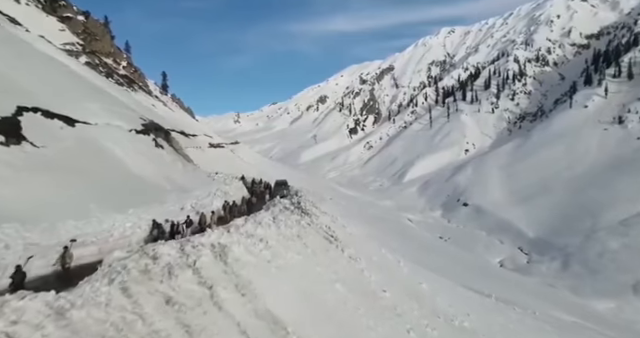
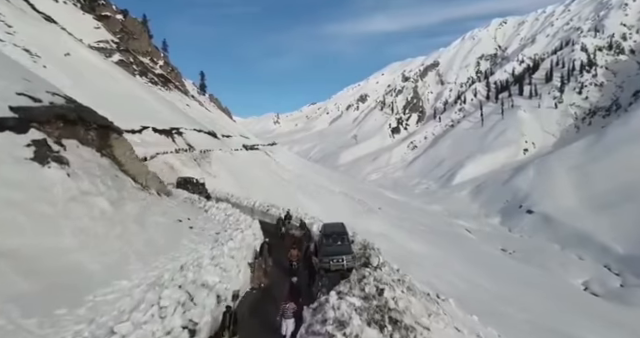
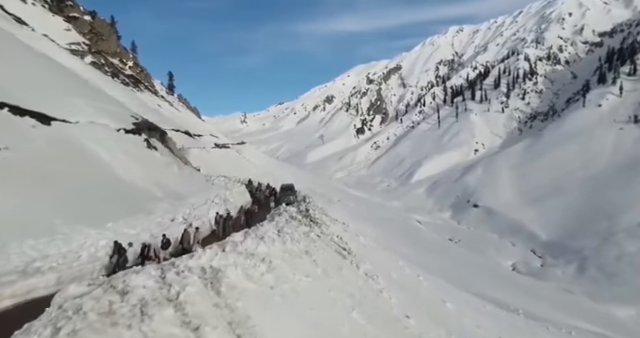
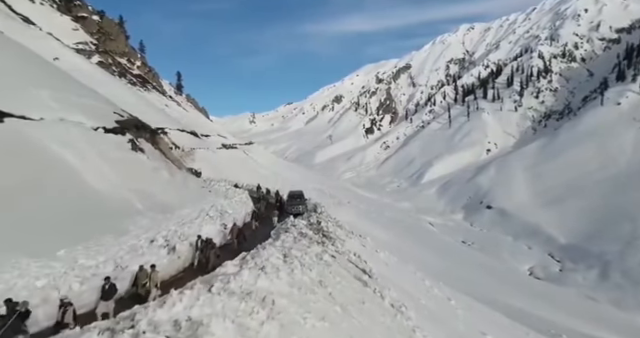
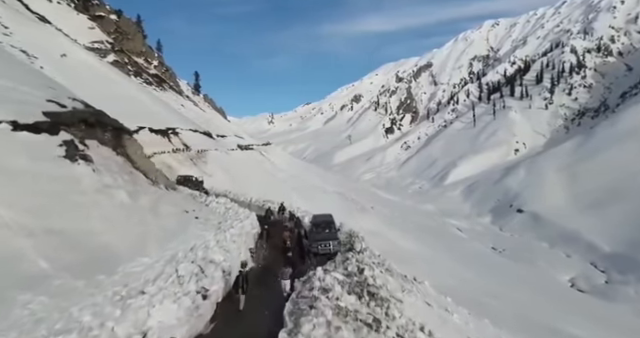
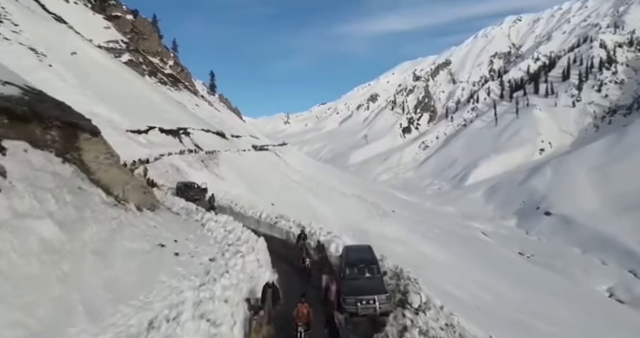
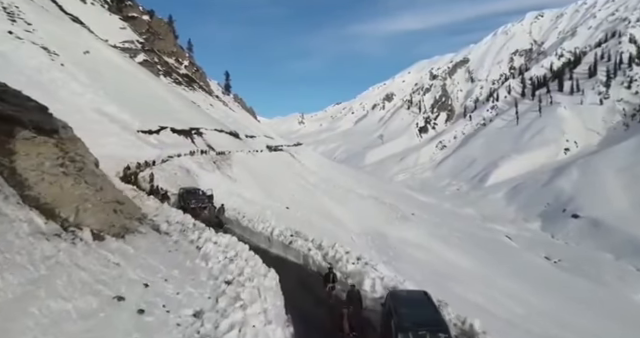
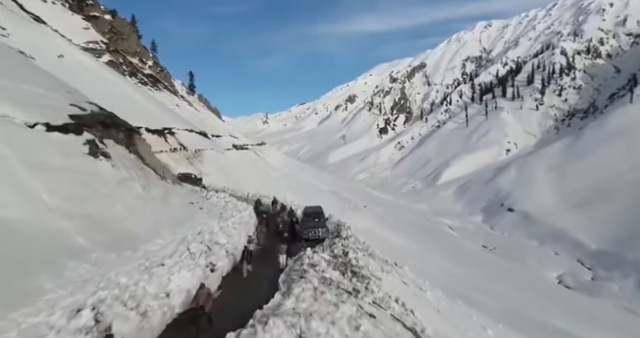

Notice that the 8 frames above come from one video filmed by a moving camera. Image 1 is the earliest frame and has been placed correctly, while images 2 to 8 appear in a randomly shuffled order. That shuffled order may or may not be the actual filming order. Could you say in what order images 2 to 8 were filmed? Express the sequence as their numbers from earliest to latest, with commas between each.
3, 4, 8, 5, 2, 6, 7
